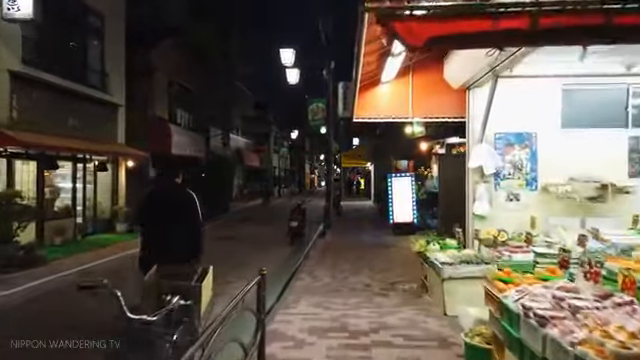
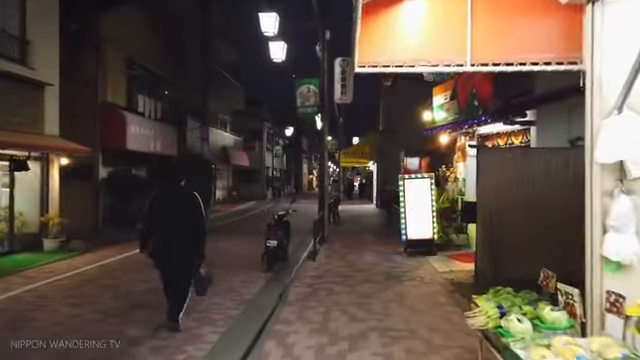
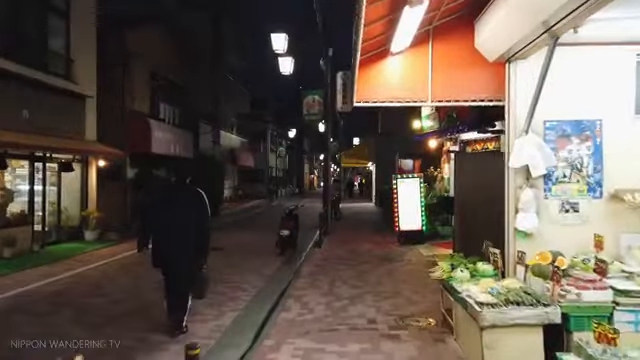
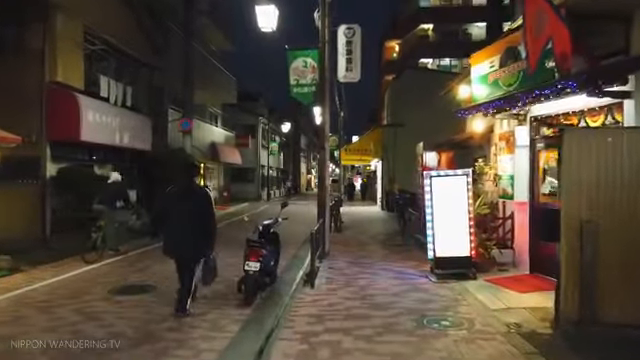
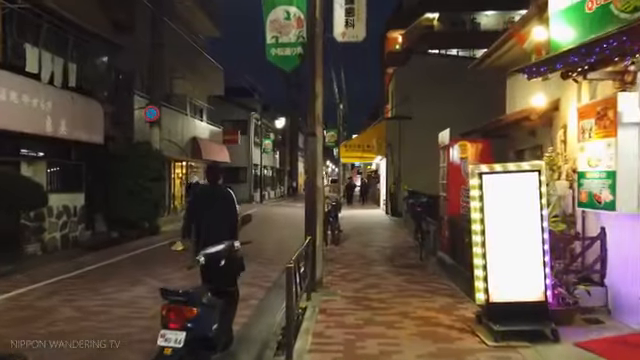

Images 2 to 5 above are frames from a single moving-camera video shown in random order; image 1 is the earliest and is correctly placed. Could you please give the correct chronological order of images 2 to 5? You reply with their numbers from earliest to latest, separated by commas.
3, 2, 4, 5
